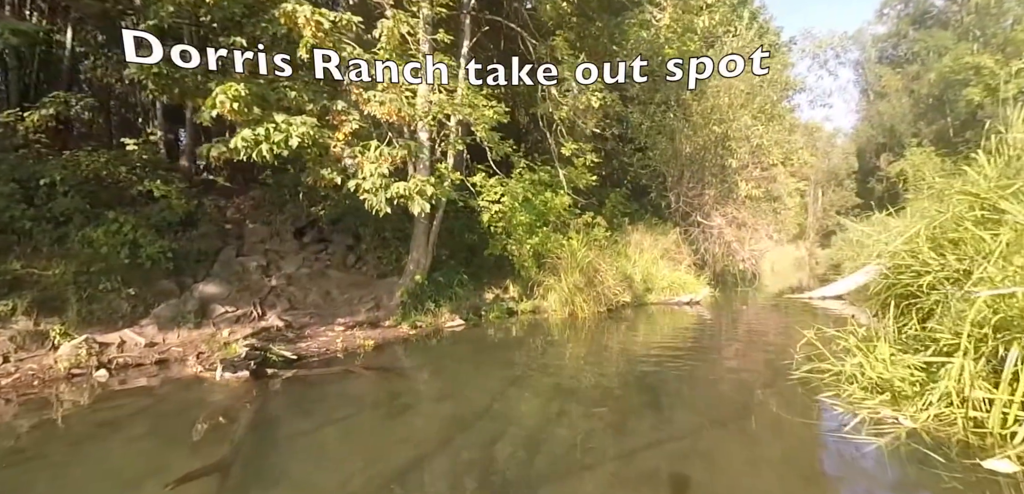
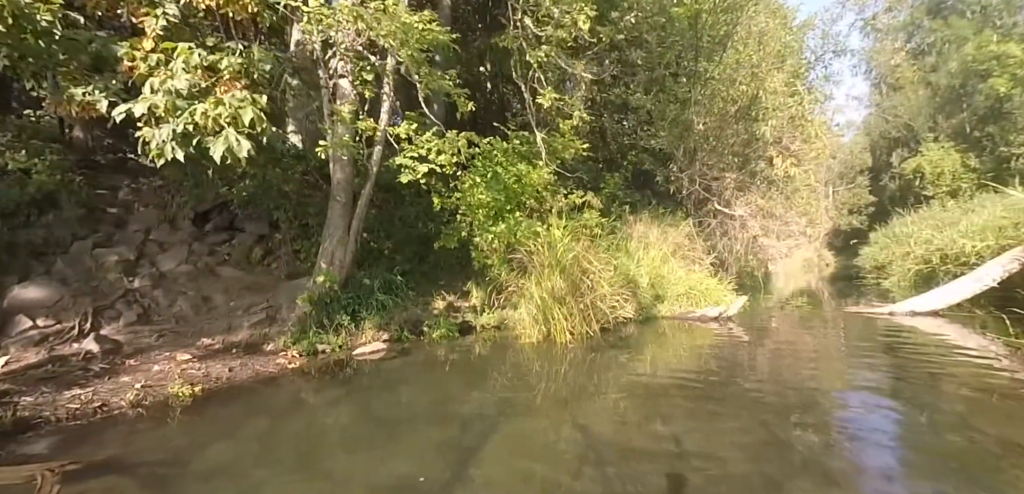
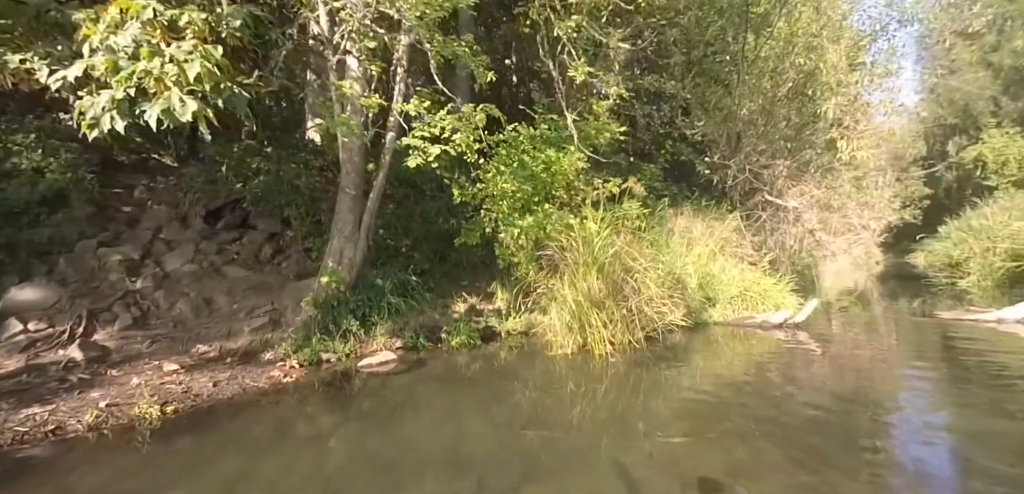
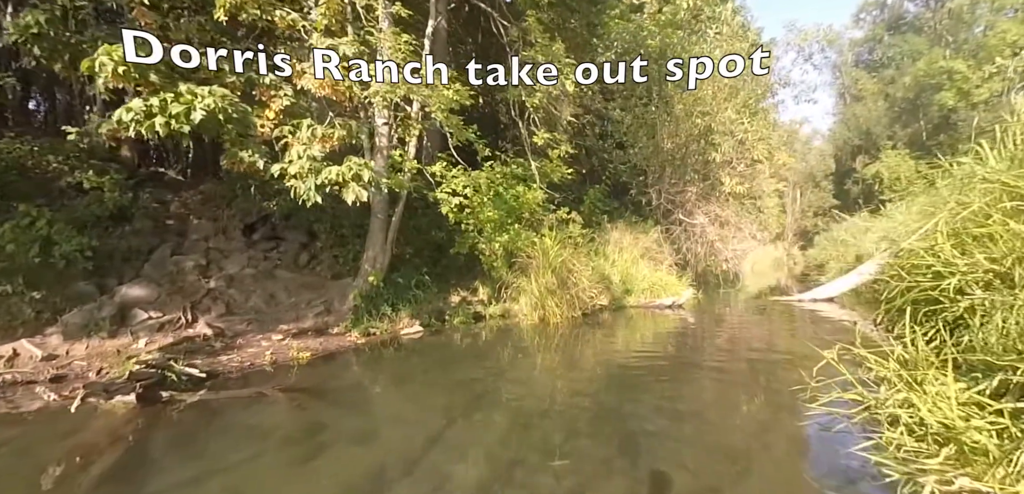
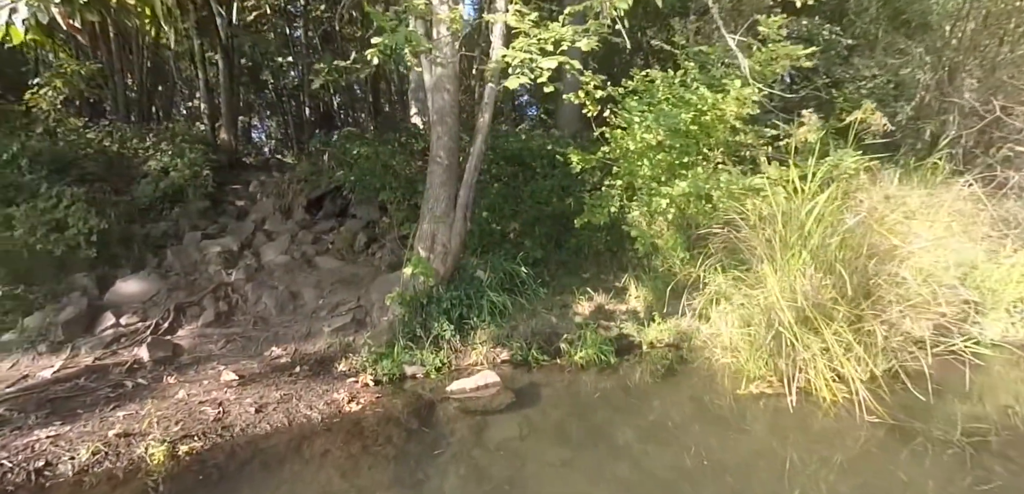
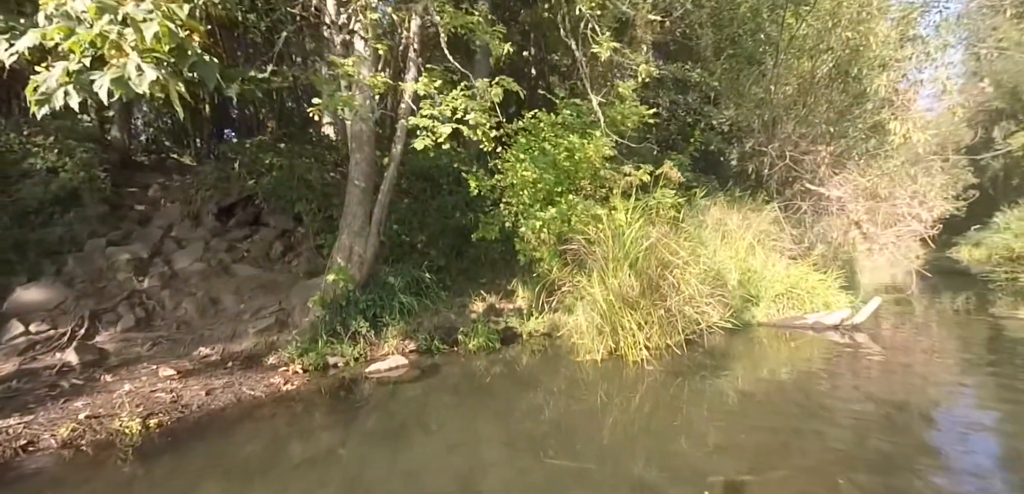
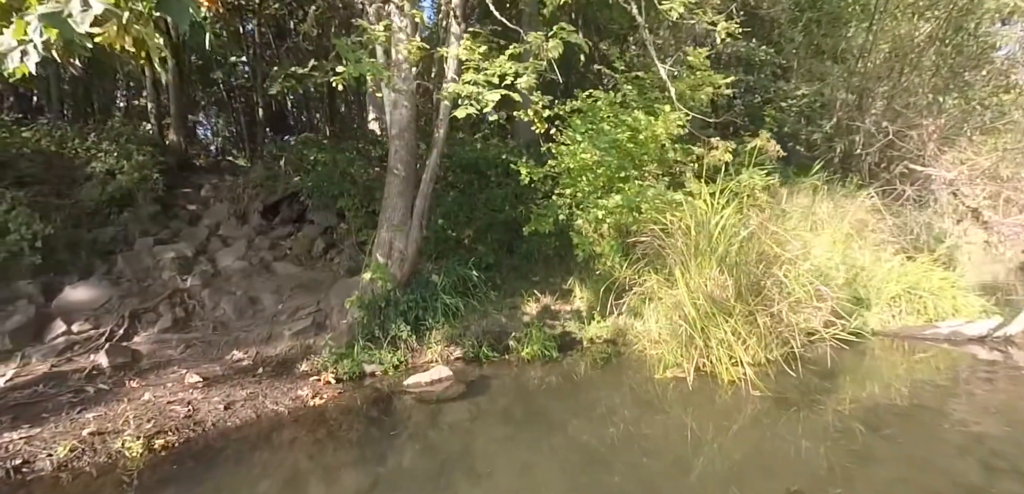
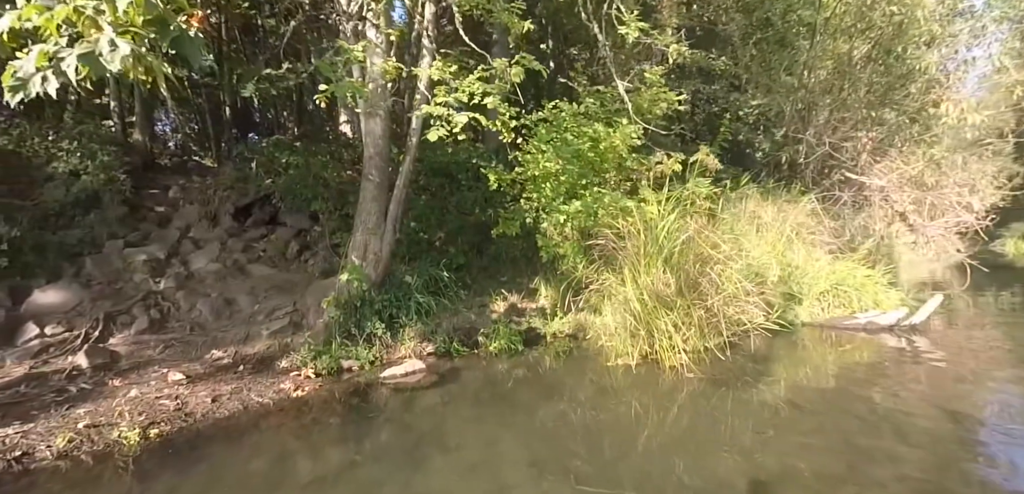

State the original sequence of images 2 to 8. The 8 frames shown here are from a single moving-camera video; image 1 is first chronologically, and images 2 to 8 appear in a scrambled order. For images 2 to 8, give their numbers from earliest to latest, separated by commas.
4, 2, 3, 6, 8, 7, 5
